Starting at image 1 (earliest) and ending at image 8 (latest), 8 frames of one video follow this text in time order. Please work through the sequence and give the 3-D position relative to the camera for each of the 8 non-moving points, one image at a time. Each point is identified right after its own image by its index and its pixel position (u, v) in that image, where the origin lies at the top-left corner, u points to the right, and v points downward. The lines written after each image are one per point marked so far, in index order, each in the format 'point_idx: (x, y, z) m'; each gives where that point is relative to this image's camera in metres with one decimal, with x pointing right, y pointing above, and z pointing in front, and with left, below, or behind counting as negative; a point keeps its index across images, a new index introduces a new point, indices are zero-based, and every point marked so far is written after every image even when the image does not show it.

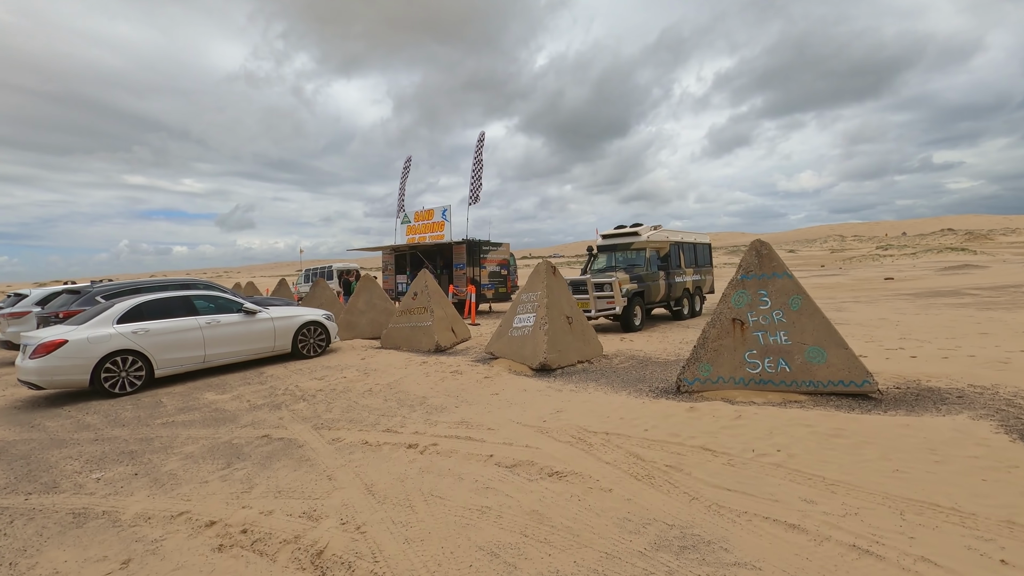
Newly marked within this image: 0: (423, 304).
0: (-1.8, -0.3, +10.9) m
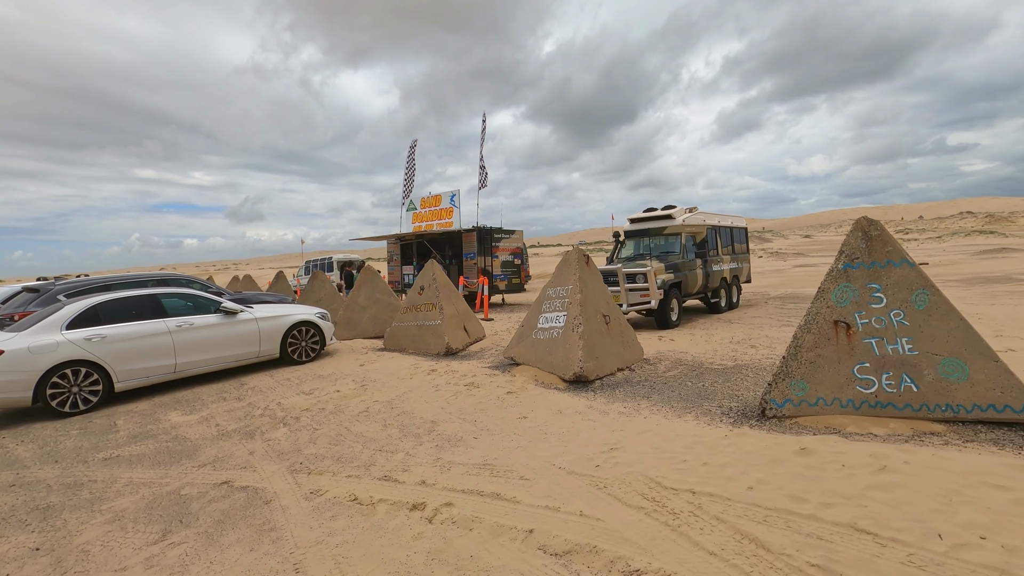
0: (-1.5, -0.2, +9.5) m
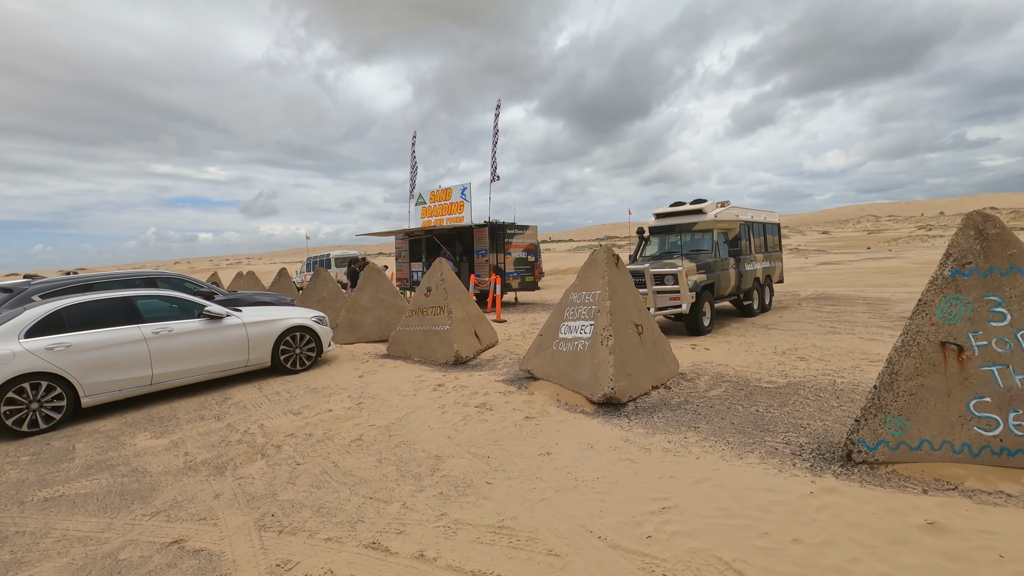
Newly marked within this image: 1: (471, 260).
0: (-1.2, -0.2, +8.7) m
1: (-1.4, +1.0, +18.5) m
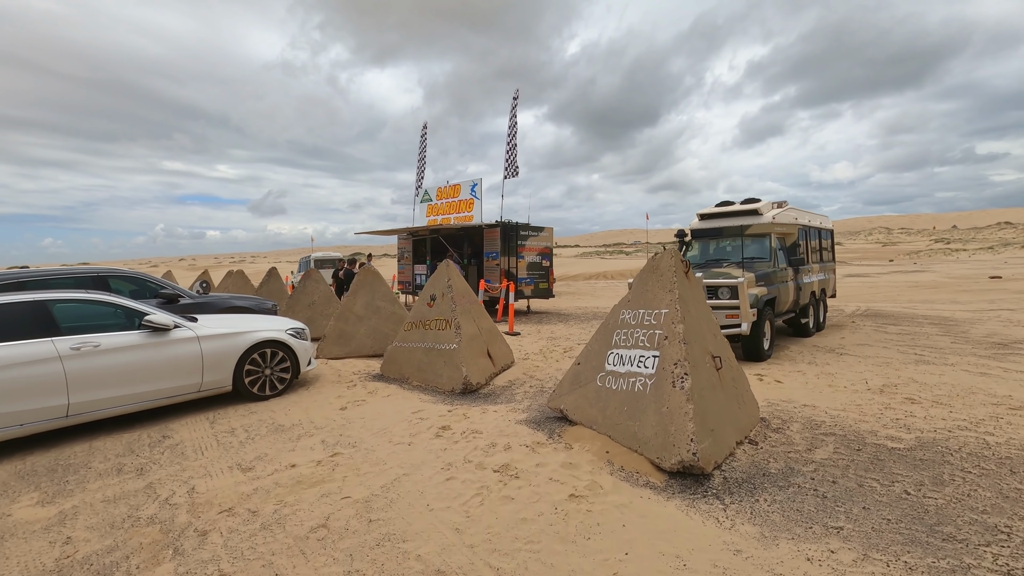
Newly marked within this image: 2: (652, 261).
0: (-0.9, -0.3, +7.1) m
1: (-1.0, +0.8, +16.9) m
2: (+1.2, +0.2, +4.7) m
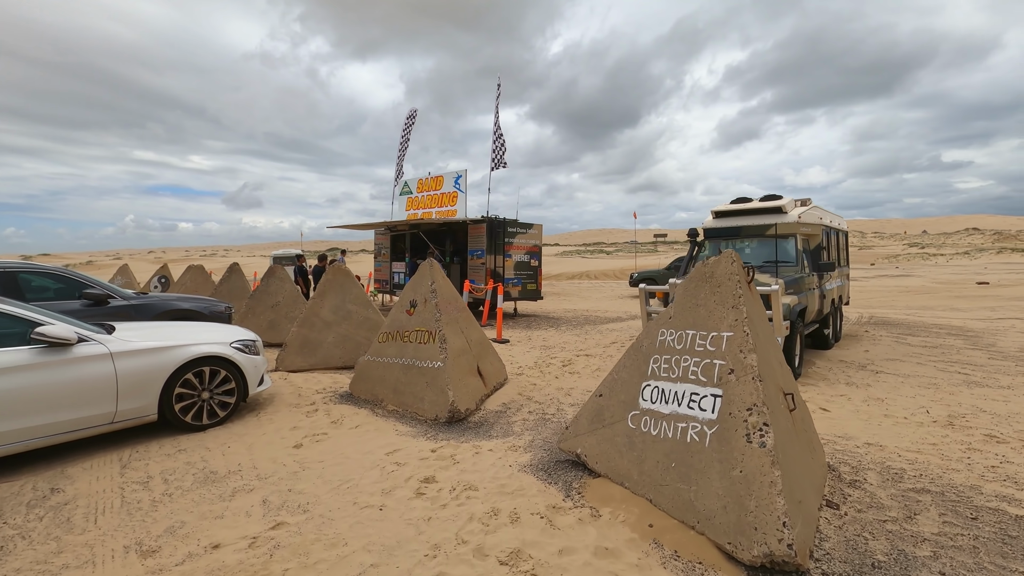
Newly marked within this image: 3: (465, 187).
0: (-0.9, -0.4, +5.9) m
1: (-1.4, +0.8, +15.7) m
2: (+1.3, +0.1, +3.6) m
3: (-1.3, +2.8, +14.9) m
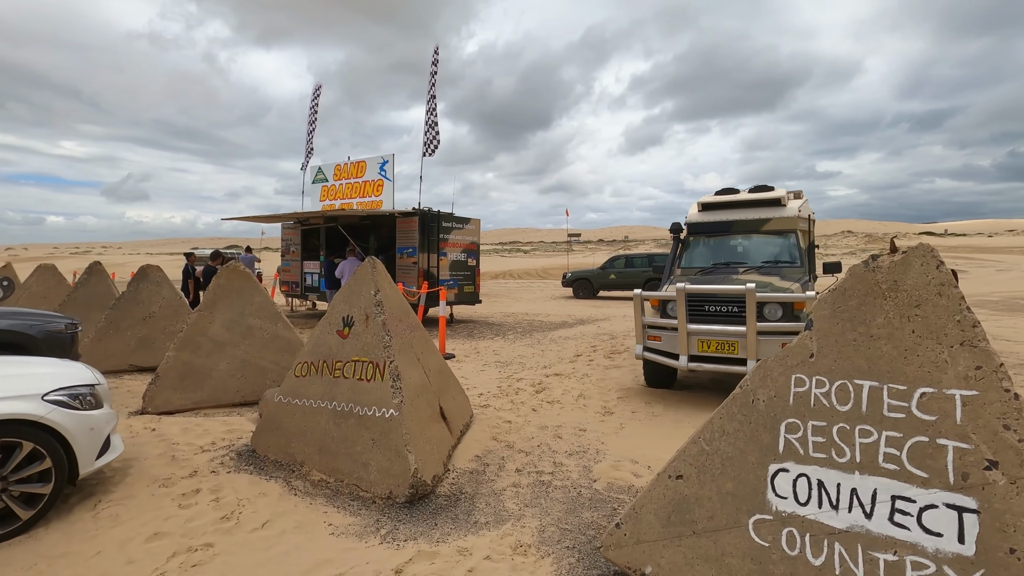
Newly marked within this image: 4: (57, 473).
0: (-1.1, -0.5, +4.1) m
1: (-3.1, +0.7, +13.7) m
2: (+1.5, +0.1, +2.1) m
3: (-2.9, +2.7, +12.9) m
4: (-2.8, -1.1, +3.3) m
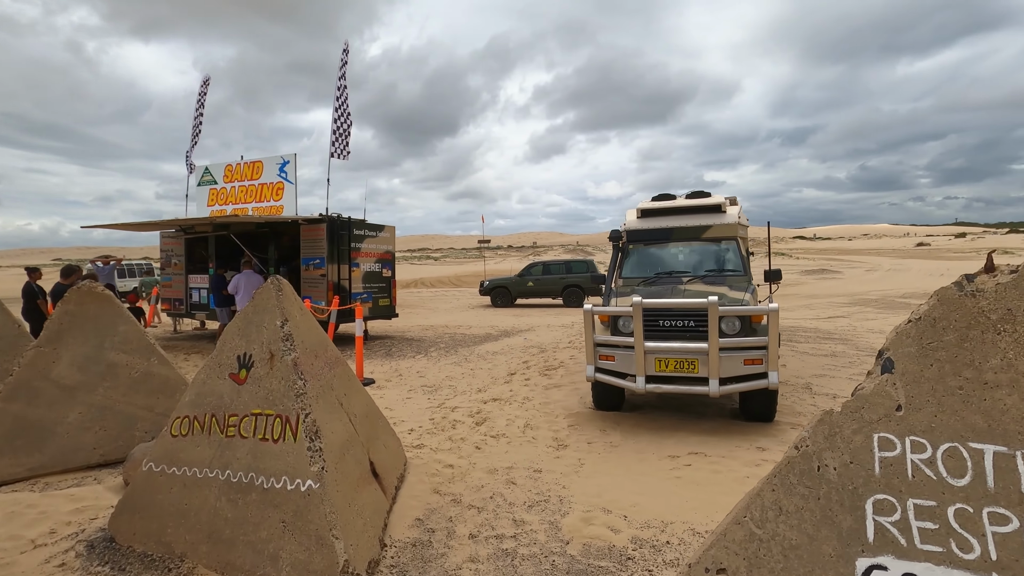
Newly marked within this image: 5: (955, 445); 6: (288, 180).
0: (-1.4, -0.7, +3.1) m
1: (-5.0, +0.3, +12.3) m
2: (+1.5, 0.0, +1.6) m
3: (-4.7, +2.4, +11.5) m
4: (-2.9, -1.3, +2.1) m
5: (+1.3, -0.5, +1.6) m
6: (-4.9, +2.3, +11.6) m
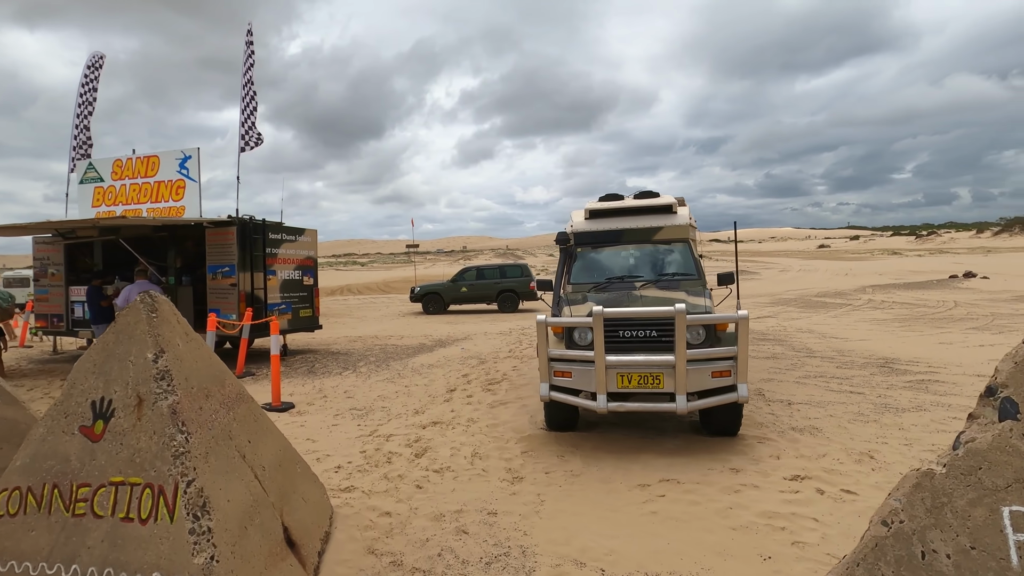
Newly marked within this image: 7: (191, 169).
0: (-1.6, -0.7, +2.3) m
1: (-6.3, +0.1, +10.9) m
2: (+1.4, -0.1, +1.2) m
3: (-6.0, +2.2, +10.2) m
4: (-3.0, -1.4, +1.0) m
5: (+1.3, -0.5, +1.1) m
6: (-6.2, +2.1, +10.3) m
7: (-6.2, +2.3, +10.3) m
